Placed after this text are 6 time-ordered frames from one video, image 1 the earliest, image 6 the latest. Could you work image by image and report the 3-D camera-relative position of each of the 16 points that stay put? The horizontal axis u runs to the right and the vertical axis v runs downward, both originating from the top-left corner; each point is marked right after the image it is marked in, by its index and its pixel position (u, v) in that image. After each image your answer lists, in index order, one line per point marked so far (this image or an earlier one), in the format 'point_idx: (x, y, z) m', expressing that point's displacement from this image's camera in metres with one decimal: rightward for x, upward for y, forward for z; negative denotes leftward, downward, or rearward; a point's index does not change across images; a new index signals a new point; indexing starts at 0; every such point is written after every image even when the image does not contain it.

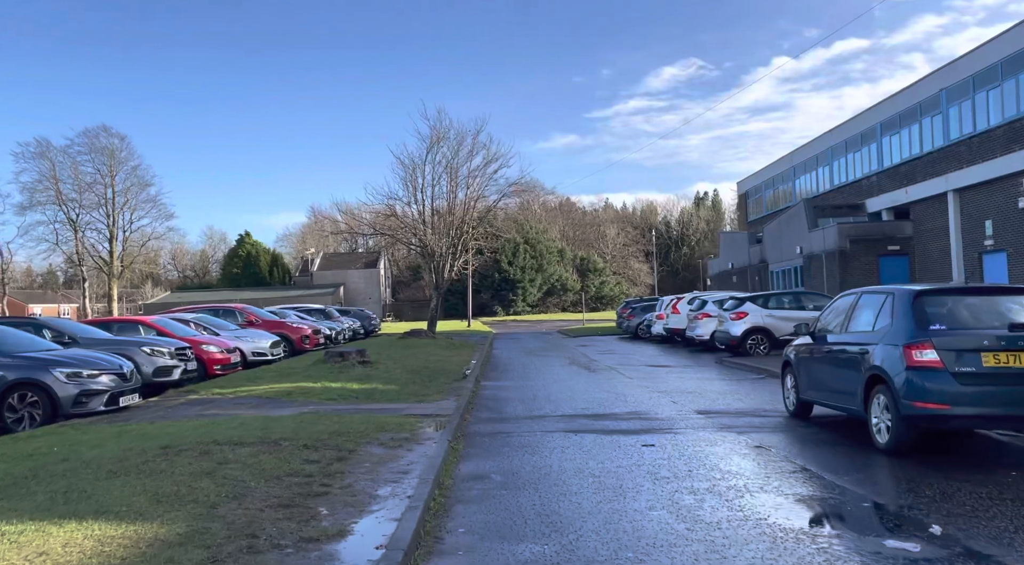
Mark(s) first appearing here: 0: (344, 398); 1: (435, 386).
0: (-2.5, -1.7, +11.4) m
1: (-1.3, -1.8, +13.3) m
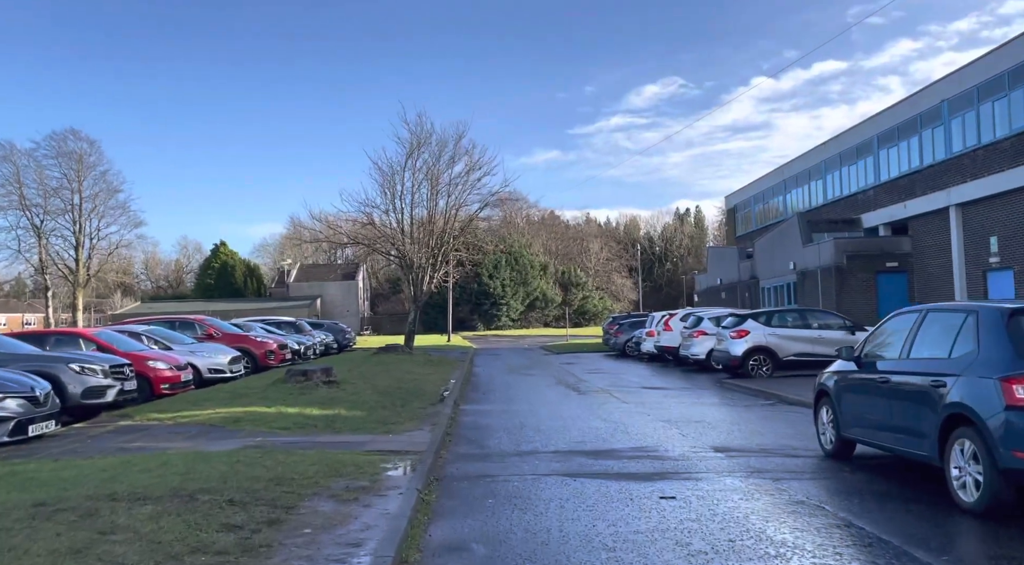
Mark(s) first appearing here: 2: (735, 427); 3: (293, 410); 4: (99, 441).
0: (-2.7, -1.8, +9.7) m
1: (-1.6, -1.9, +11.6) m
2: (+3.1, -2.0, +10.8) m
3: (-3.1, -1.8, +11.0) m
4: (-4.8, -1.9, +9.1) m
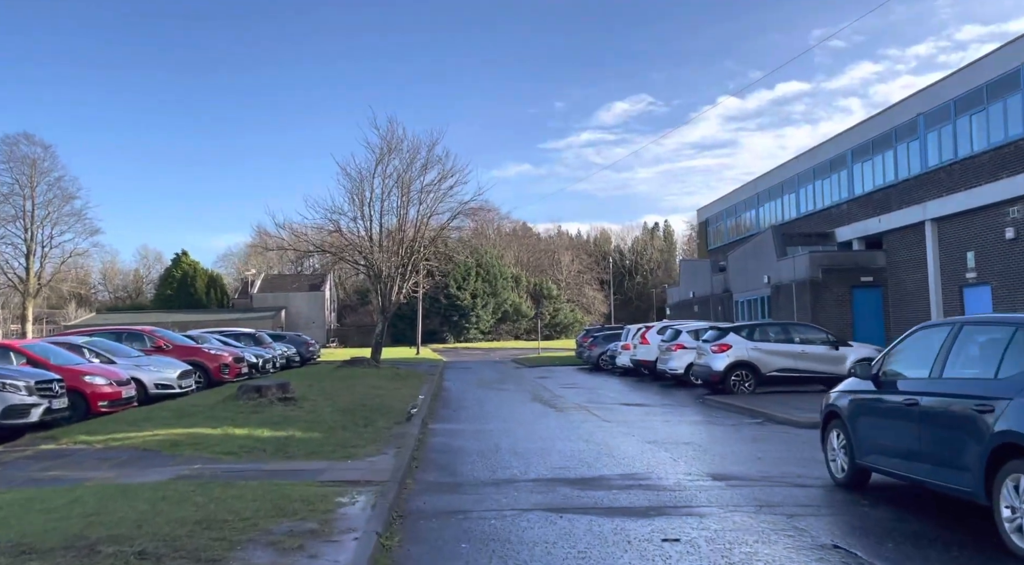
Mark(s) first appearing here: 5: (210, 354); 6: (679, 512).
0: (-2.9, -1.9, +8.6) m
1: (-1.9, -2.0, +10.6) m
2: (+2.7, -2.1, +10.0) m
3: (-3.4, -1.9, +9.9) m
4: (-5.1, -1.9, +8.0) m
5: (-7.3, -1.7, +19.0) m
6: (+1.4, -1.9, +6.4) m
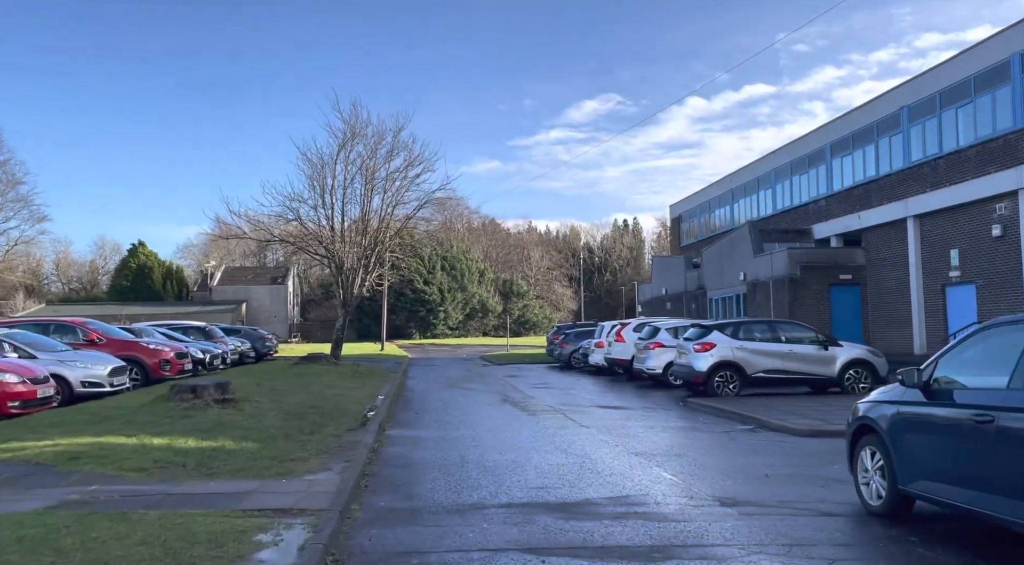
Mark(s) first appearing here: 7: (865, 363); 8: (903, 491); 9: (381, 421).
0: (-3.2, -1.7, +7.1) m
1: (-2.3, -1.9, +9.2) m
2: (+2.4, -2.0, +8.7) m
3: (-3.8, -1.7, +8.4) m
4: (-5.4, -1.7, +6.4) m
5: (-8.0, -1.5, +17.3) m
6: (+1.2, -1.8, +5.1) m
7: (+7.6, -1.7, +16.9) m
8: (+2.9, -1.5, +5.7) m
9: (-2.0, -2.1, +12.1) m
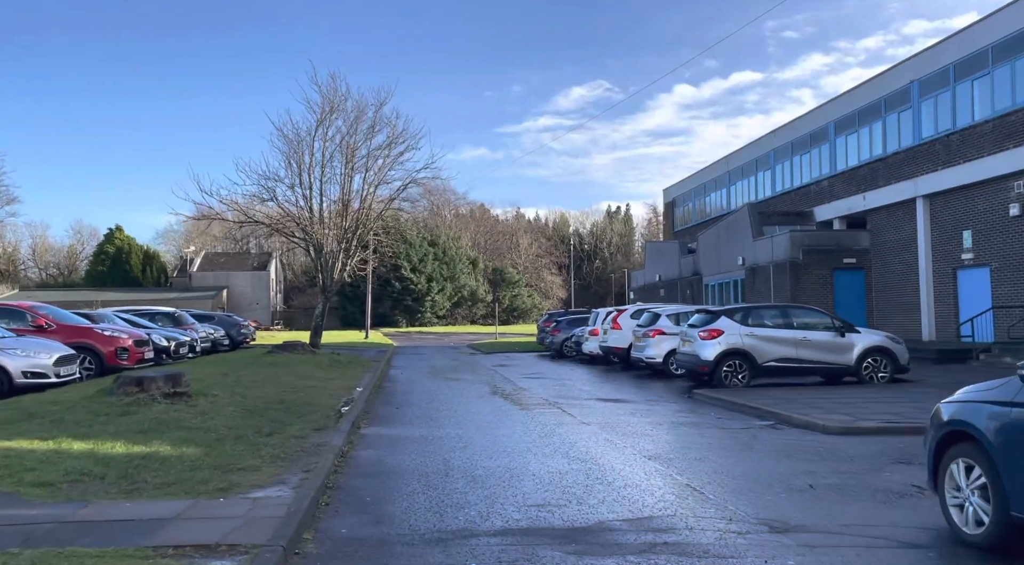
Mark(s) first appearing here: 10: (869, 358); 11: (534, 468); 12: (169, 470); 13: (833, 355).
0: (-3.3, -1.5, +5.7) m
1: (-2.4, -1.6, +7.8) m
2: (+2.3, -1.8, +7.4) m
3: (-3.8, -1.5, +7.0) m
4: (-5.4, -1.5, +4.9) m
5: (-8.2, -1.1, +15.8) m
6: (+1.2, -1.6, +3.7) m
7: (+7.5, -1.4, +15.7) m
8: (+2.9, -1.3, +4.4) m
9: (-2.1, -1.8, +10.7) m
10: (+7.1, -1.5, +15.6) m
11: (+0.2, -1.8, +7.5) m
12: (-2.8, -1.6, +6.5) m
13: (+6.4, -1.4, +15.5) m
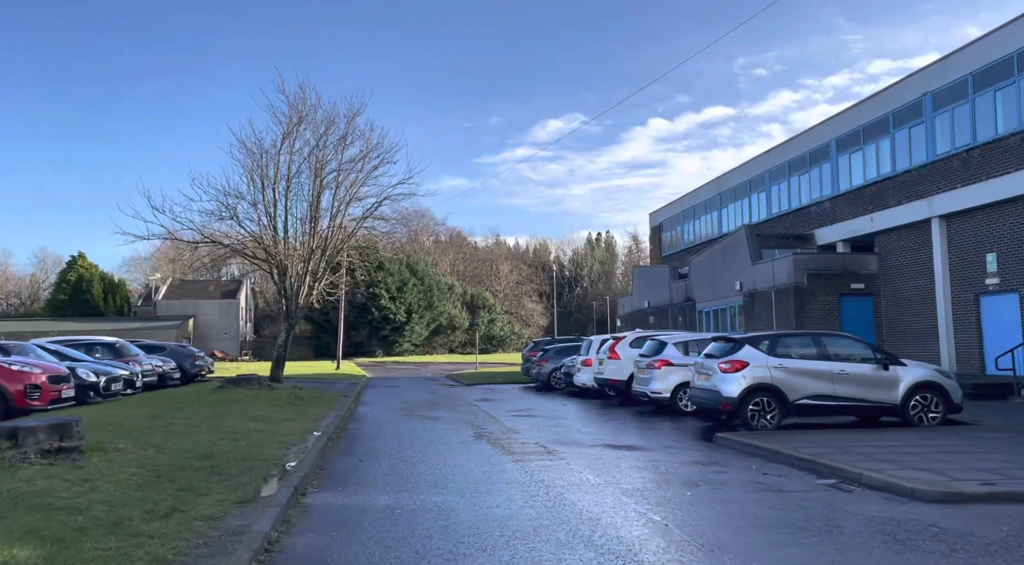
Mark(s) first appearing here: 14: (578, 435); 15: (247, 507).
0: (-3.2, -1.5, +3.2) m
1: (-2.4, -1.7, +5.3) m
2: (+2.3, -1.9, +5.0) m
3: (-3.8, -1.5, +4.4) m
4: (-5.3, -1.5, +2.4) m
5: (-8.4, -1.5, +13.1) m
6: (+1.3, -1.5, +1.3) m
7: (+7.2, -1.8, +13.5) m
8: (+3.0, -1.3, +2.1) m
9: (-2.2, -2.0, +8.2) m
10: (+6.9, -1.9, +13.4) m
11: (+0.2, -1.9, +5.0) m
12: (-2.8, -1.6, +4.0) m
13: (+6.2, -1.8, +13.2) m
14: (+1.2, -2.6, +13.7) m
15: (-2.2, -1.9, +6.5) m
